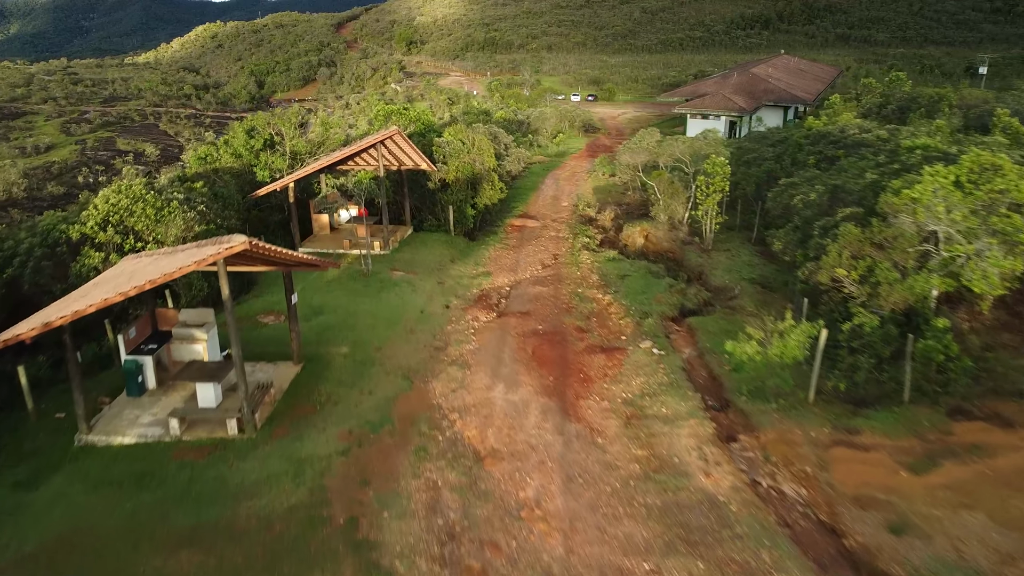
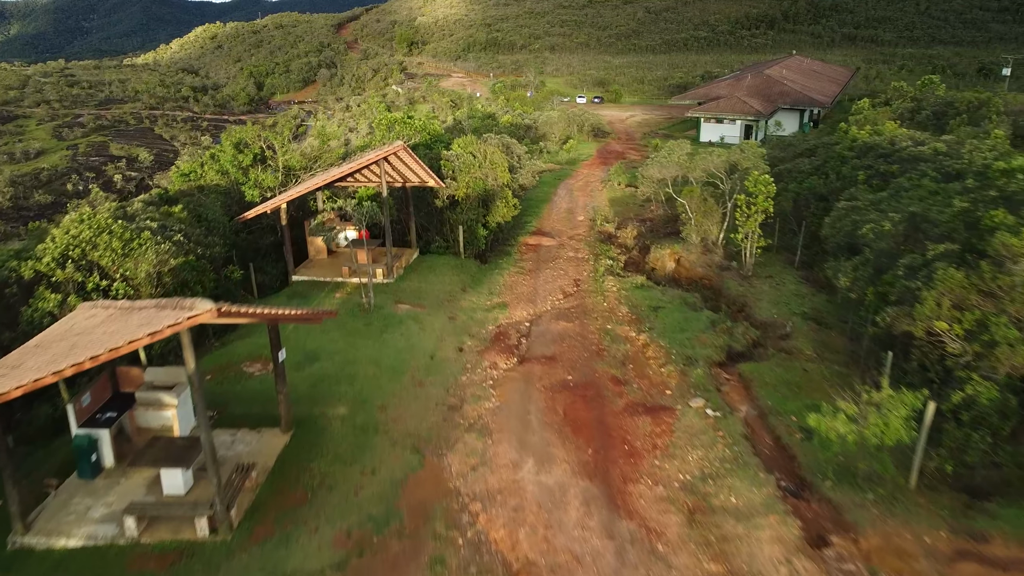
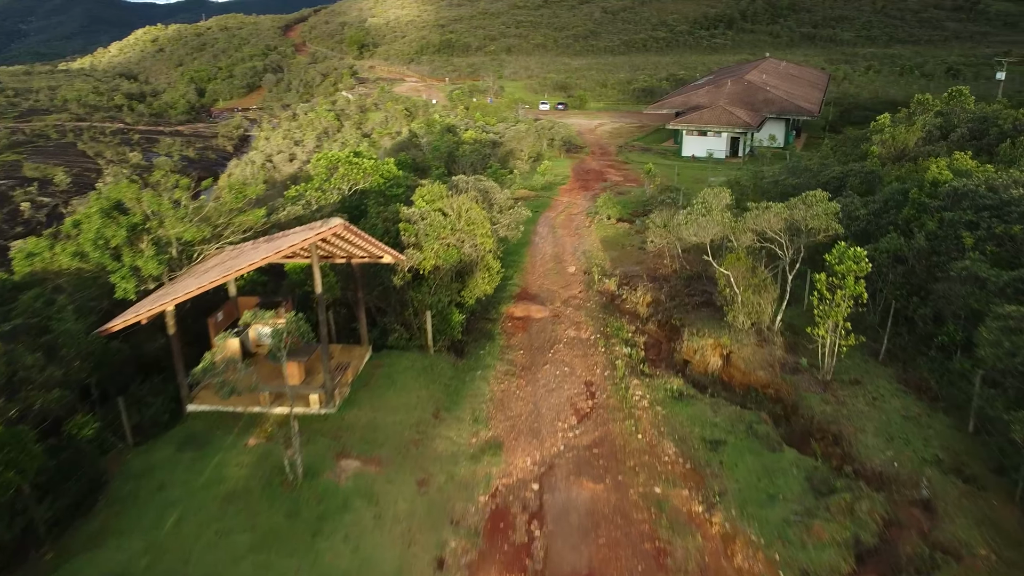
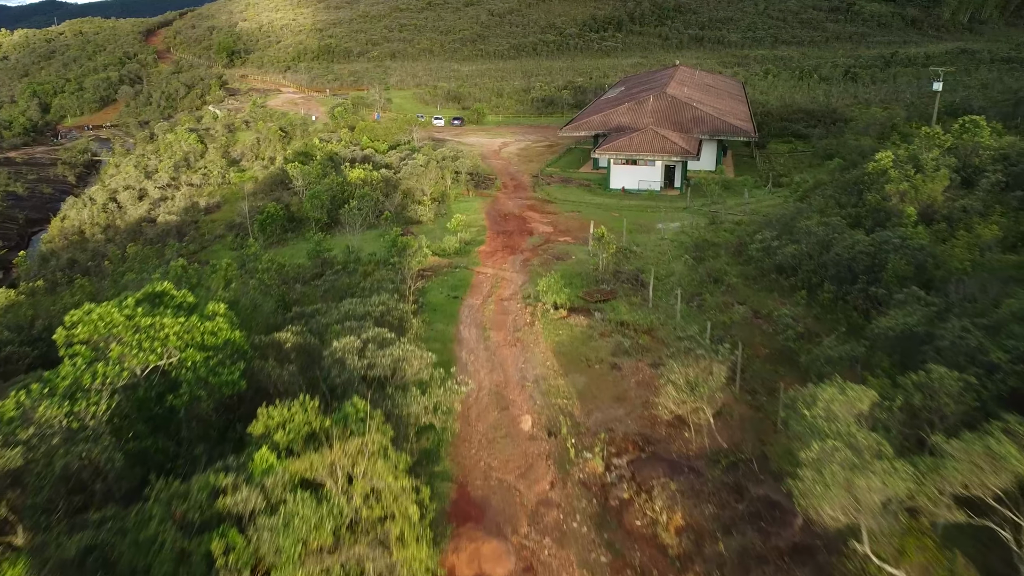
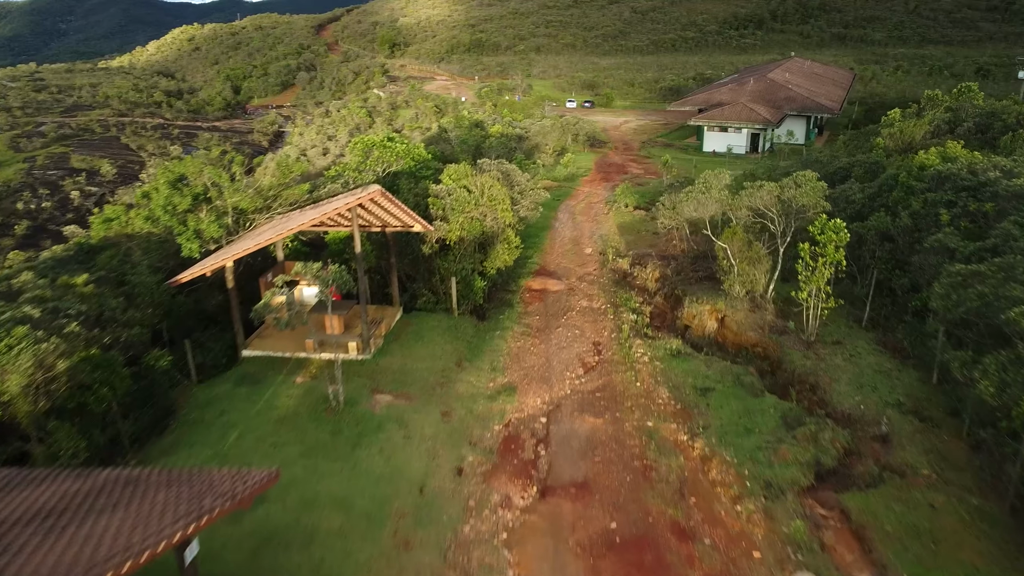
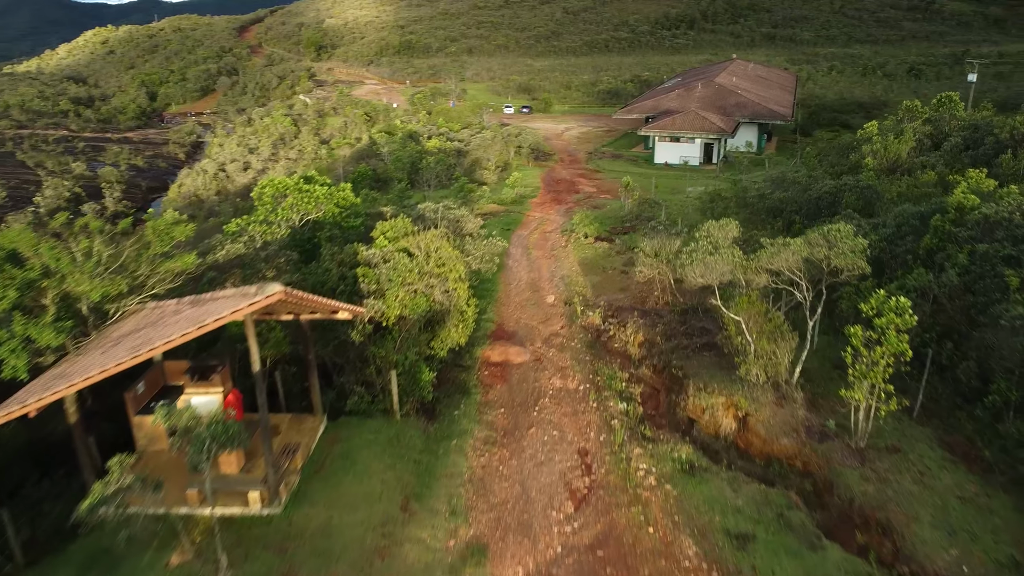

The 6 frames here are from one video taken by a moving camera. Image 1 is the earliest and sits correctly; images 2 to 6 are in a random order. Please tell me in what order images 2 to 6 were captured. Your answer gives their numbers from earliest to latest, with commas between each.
2, 5, 3, 6, 4
